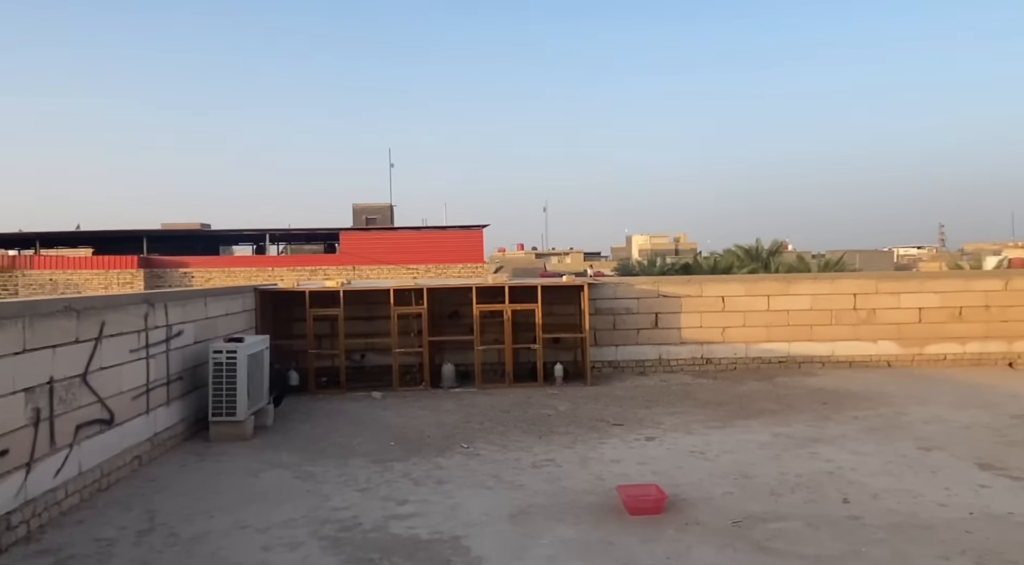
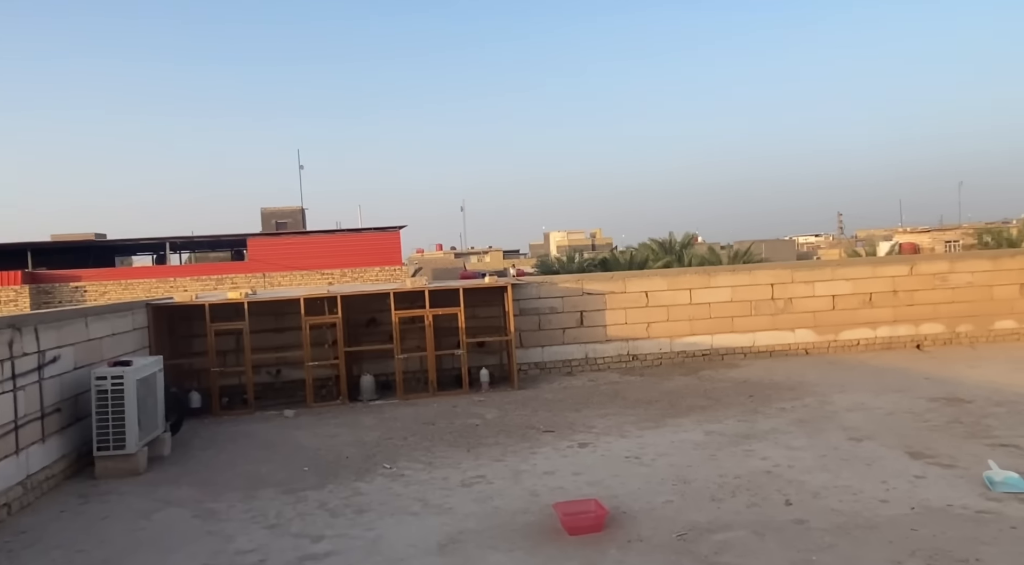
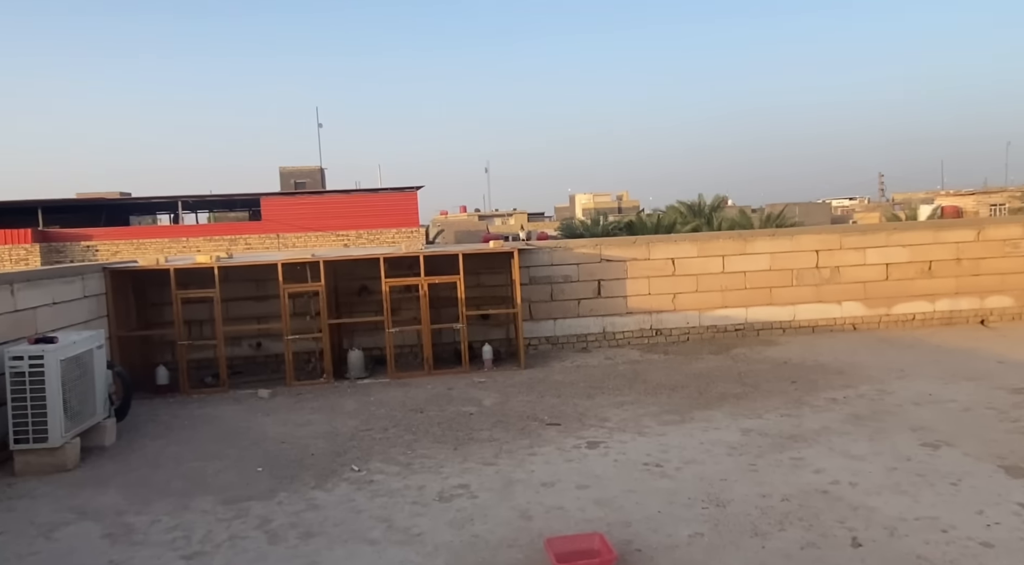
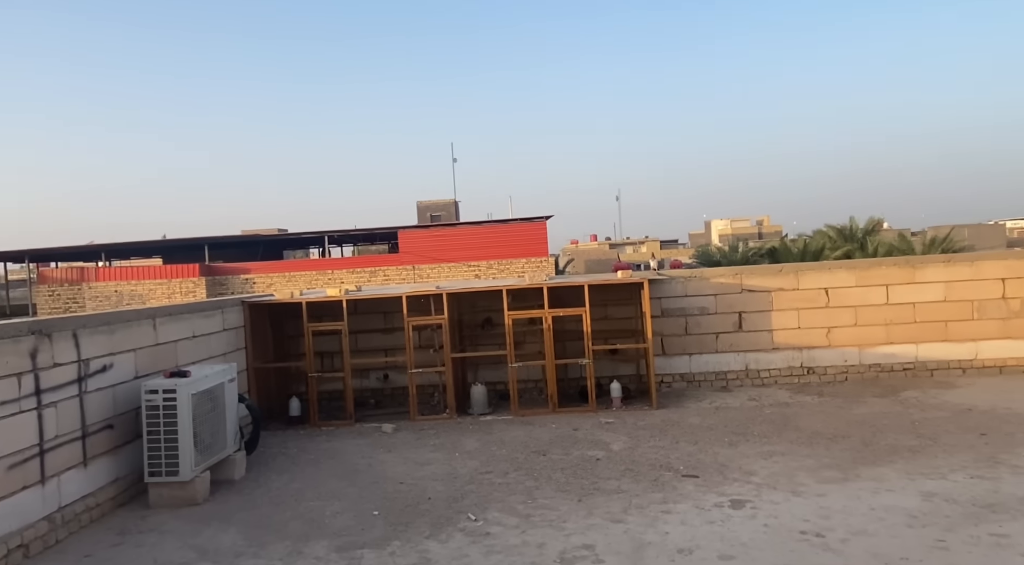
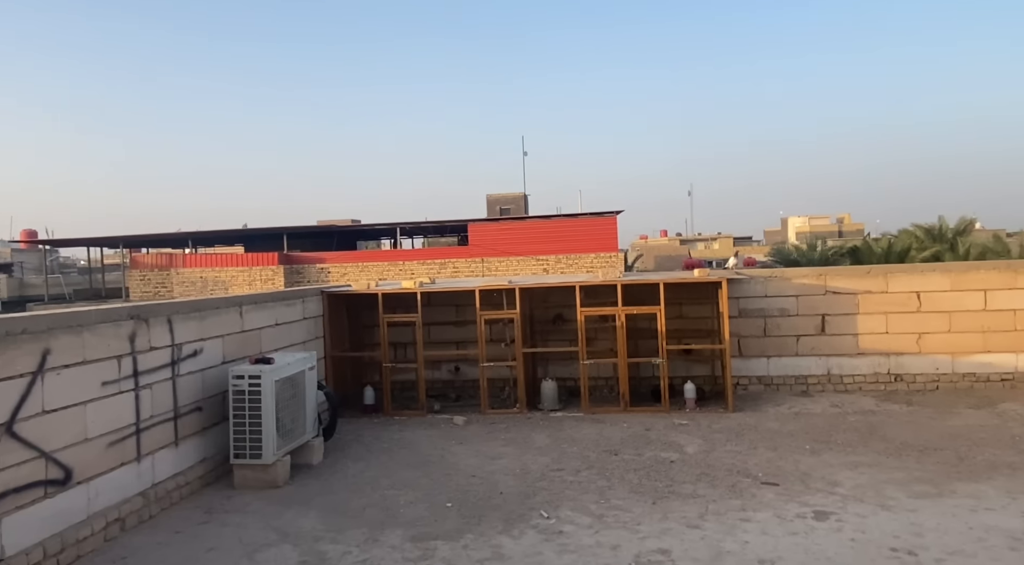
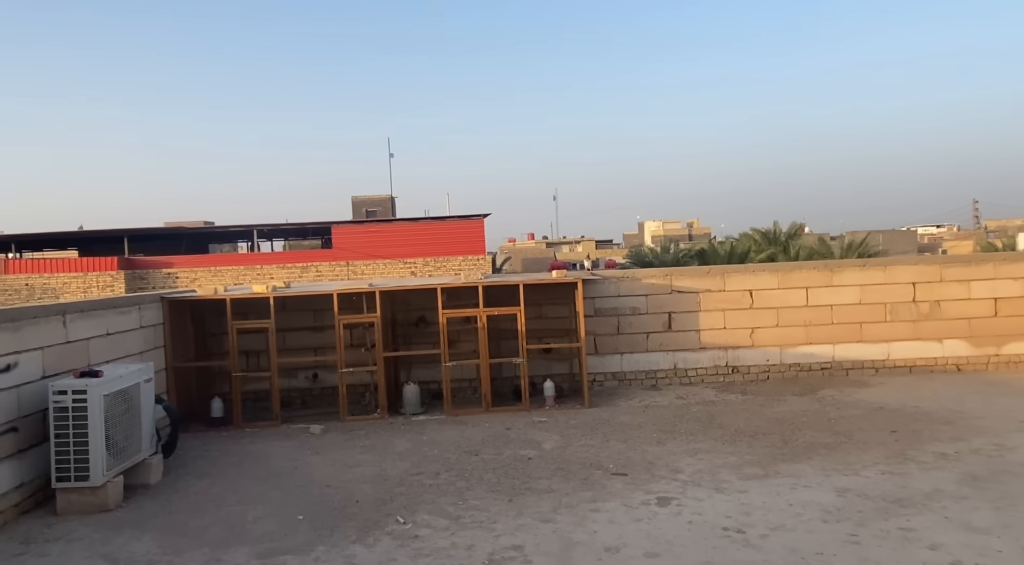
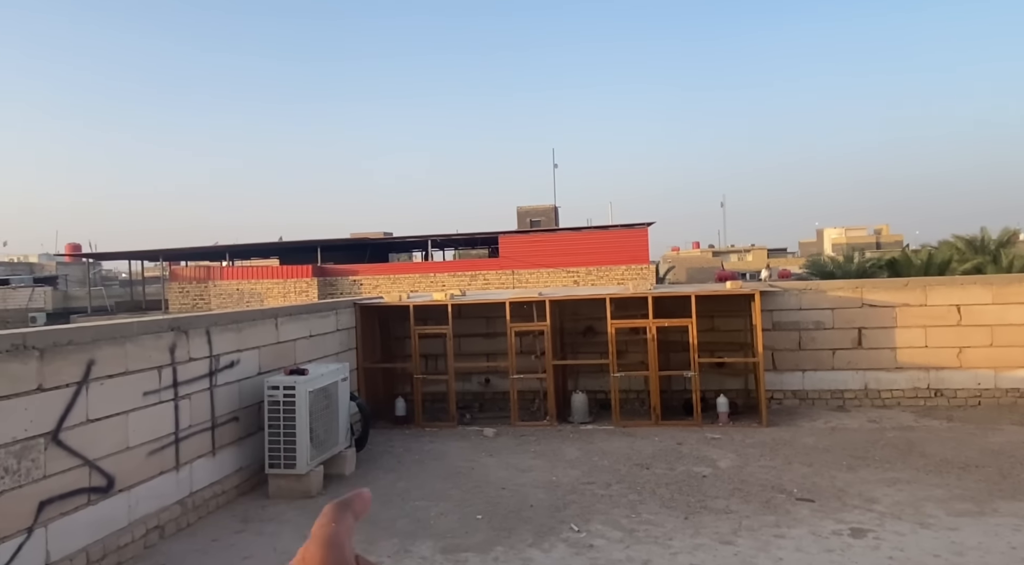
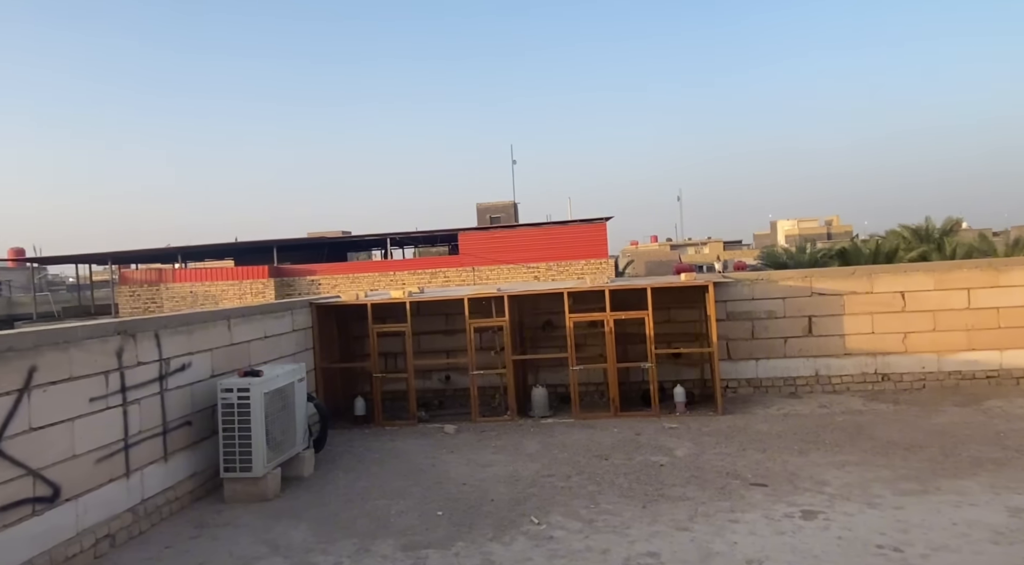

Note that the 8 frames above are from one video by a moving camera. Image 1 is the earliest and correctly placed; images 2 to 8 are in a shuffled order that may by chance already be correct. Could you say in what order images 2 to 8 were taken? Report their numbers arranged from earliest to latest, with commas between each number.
2, 3, 6, 4, 8, 7, 5
